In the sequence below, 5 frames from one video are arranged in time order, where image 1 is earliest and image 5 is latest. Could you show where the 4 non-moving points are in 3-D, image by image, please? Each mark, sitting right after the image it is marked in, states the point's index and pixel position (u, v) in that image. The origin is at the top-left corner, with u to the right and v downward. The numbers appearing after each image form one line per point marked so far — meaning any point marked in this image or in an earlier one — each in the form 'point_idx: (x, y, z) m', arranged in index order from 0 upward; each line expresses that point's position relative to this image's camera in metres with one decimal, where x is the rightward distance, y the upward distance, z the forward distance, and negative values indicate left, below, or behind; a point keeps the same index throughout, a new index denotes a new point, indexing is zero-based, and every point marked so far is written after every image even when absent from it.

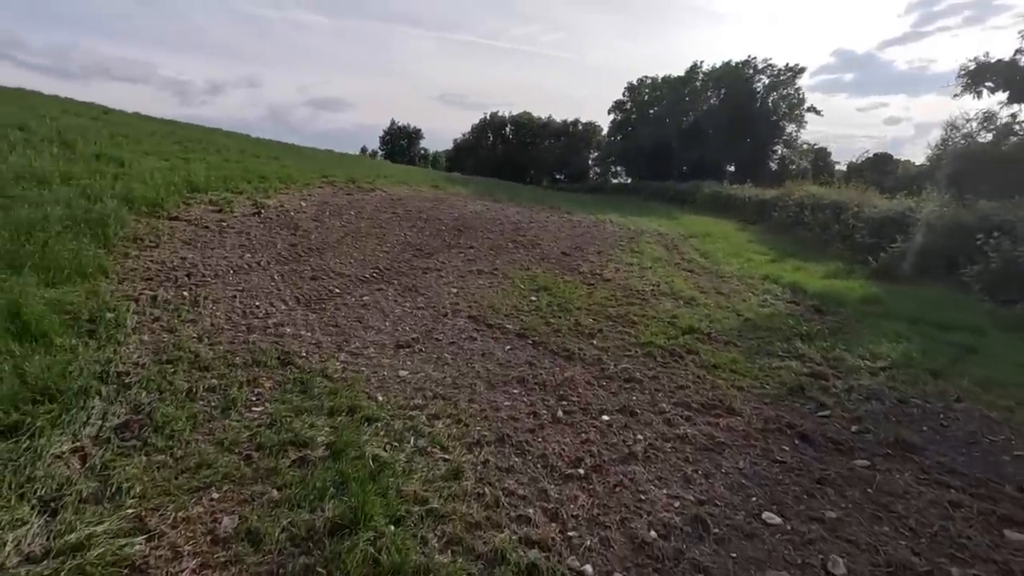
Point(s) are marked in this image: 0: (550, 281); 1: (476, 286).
0: (+0.5, +0.1, +7.5) m
1: (-0.5, 0.0, +6.9) m
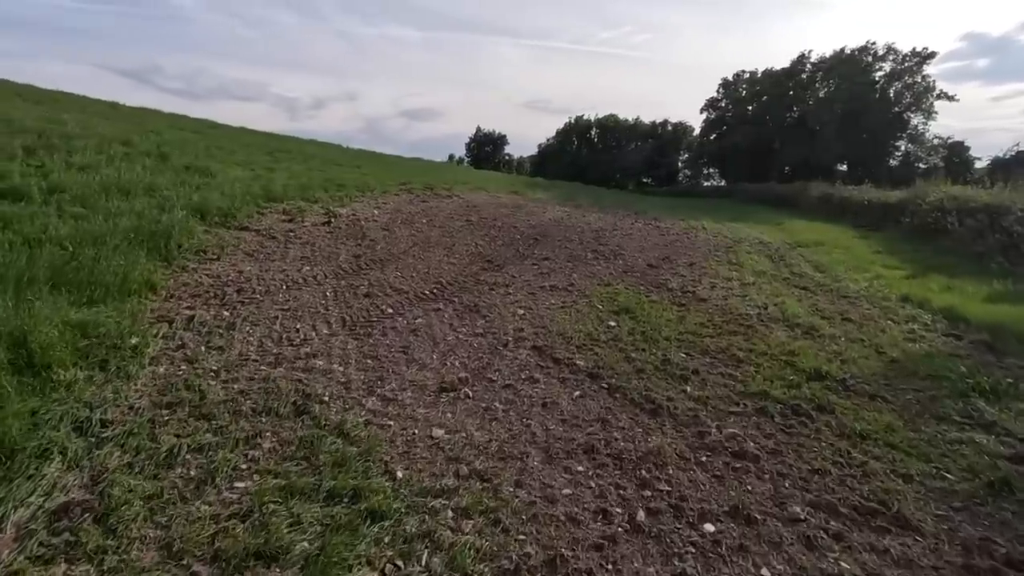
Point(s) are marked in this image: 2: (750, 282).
0: (+1.5, -0.2, +6.5) m
1: (+0.4, -0.2, +6.0) m
2: (+3.7, +0.1, +8.5) m
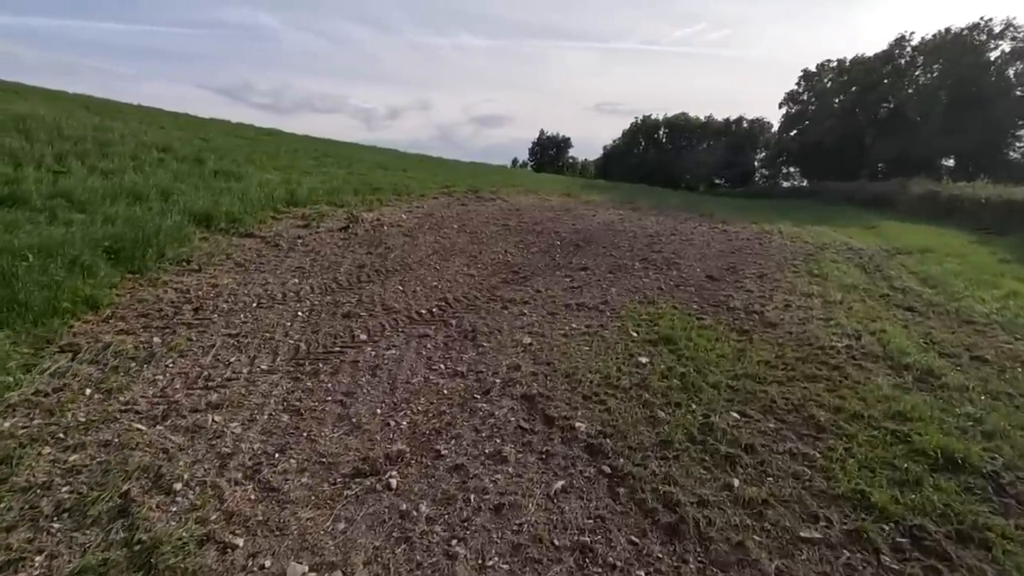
0: (+1.6, -0.4, +5.1) m
1: (+0.5, -0.4, +4.8) m
2: (+4.1, -0.1, +6.8) m
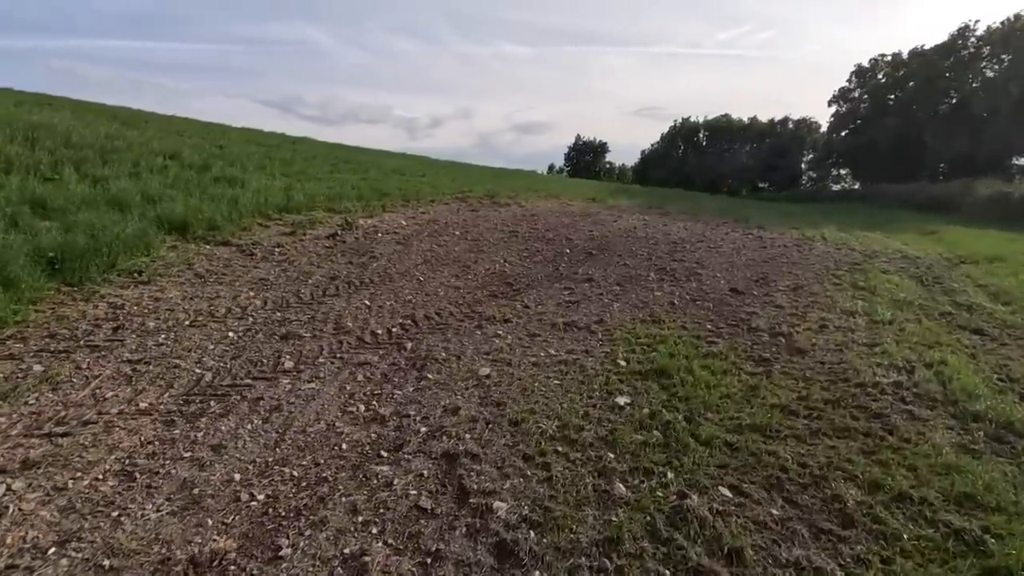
0: (+1.3, -0.5, +4.2) m
1: (+0.2, -0.5, +4.0) m
2: (+4.0, -0.3, +5.7) m
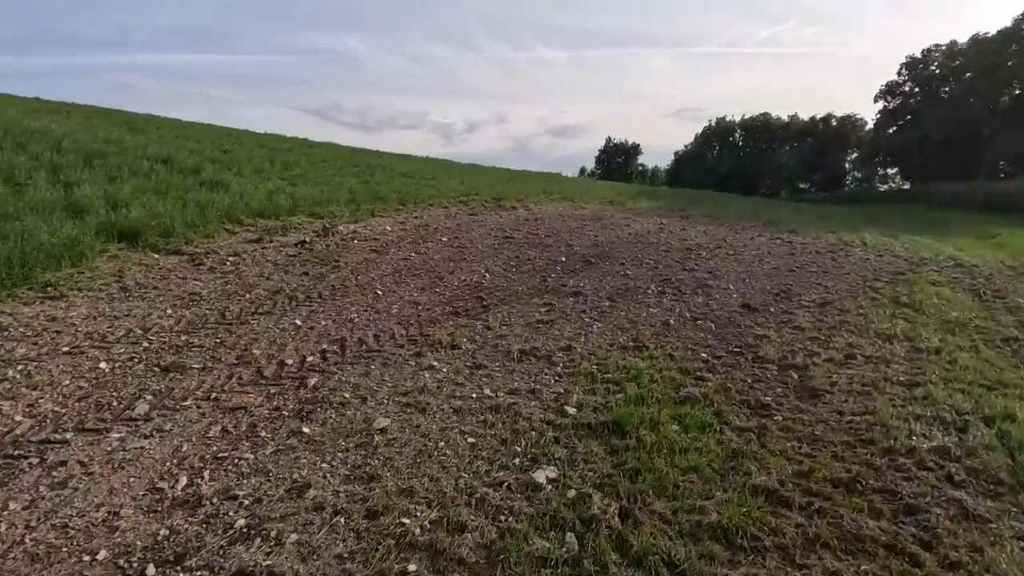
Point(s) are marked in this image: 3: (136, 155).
0: (+0.9, -0.7, +3.3) m
1: (-0.3, -0.7, +3.1) m
2: (+3.6, -0.5, +4.6) m
3: (-7.9, +2.8, +11.2) m
